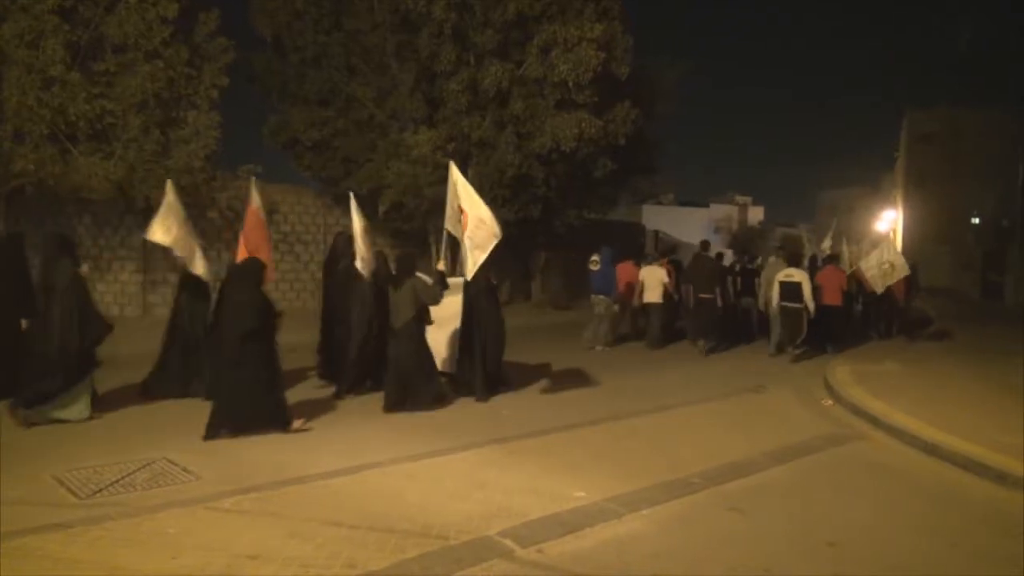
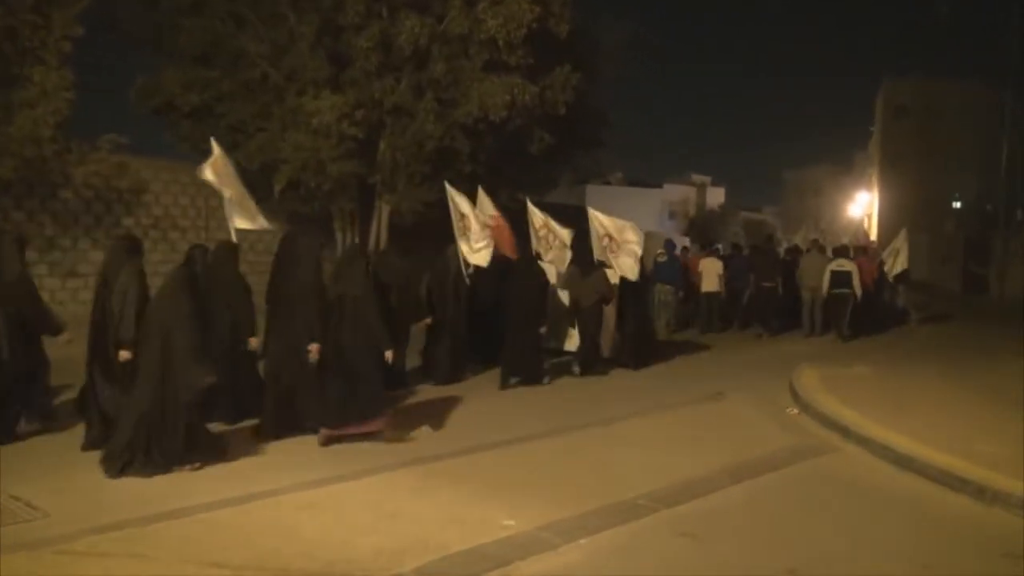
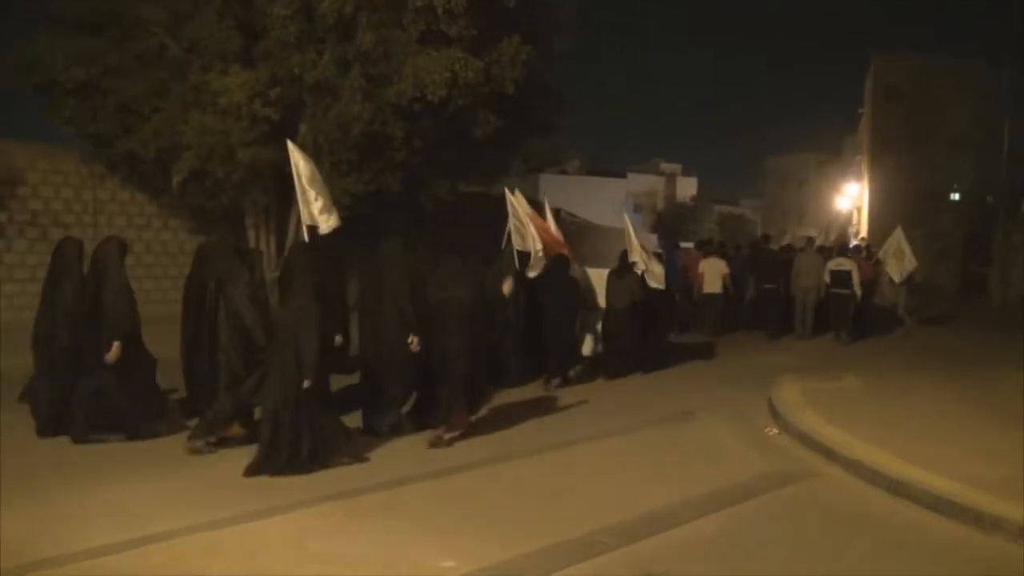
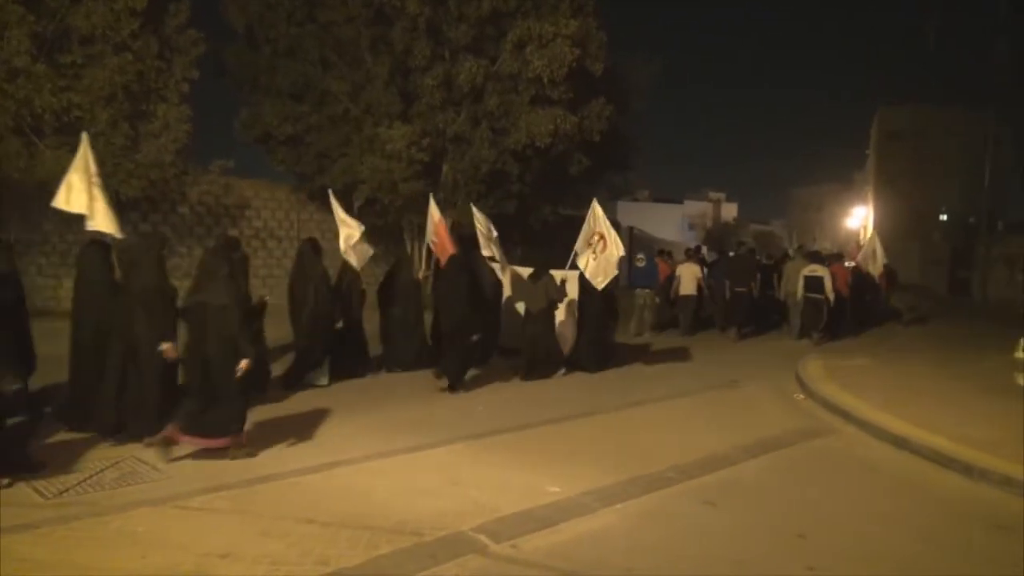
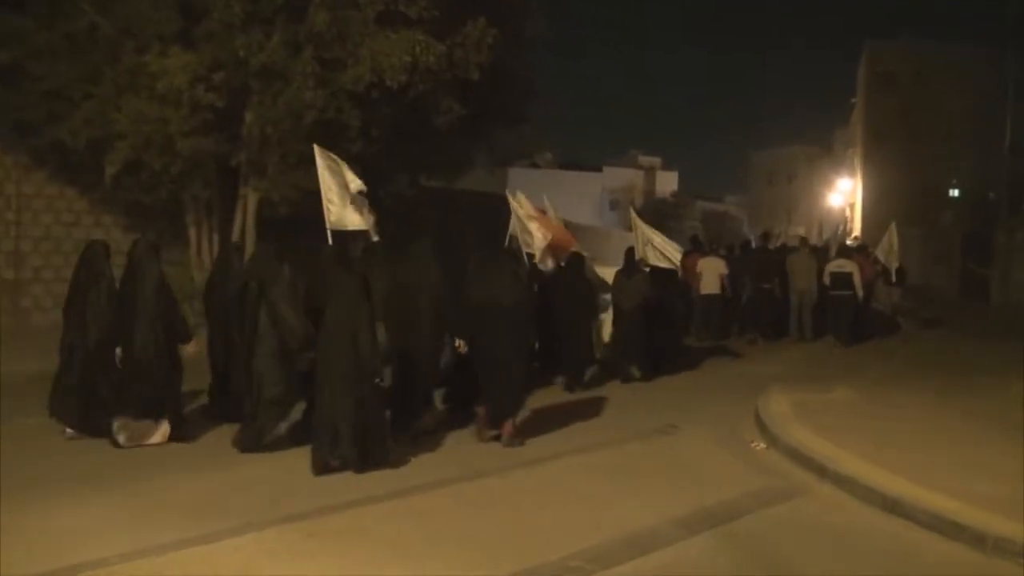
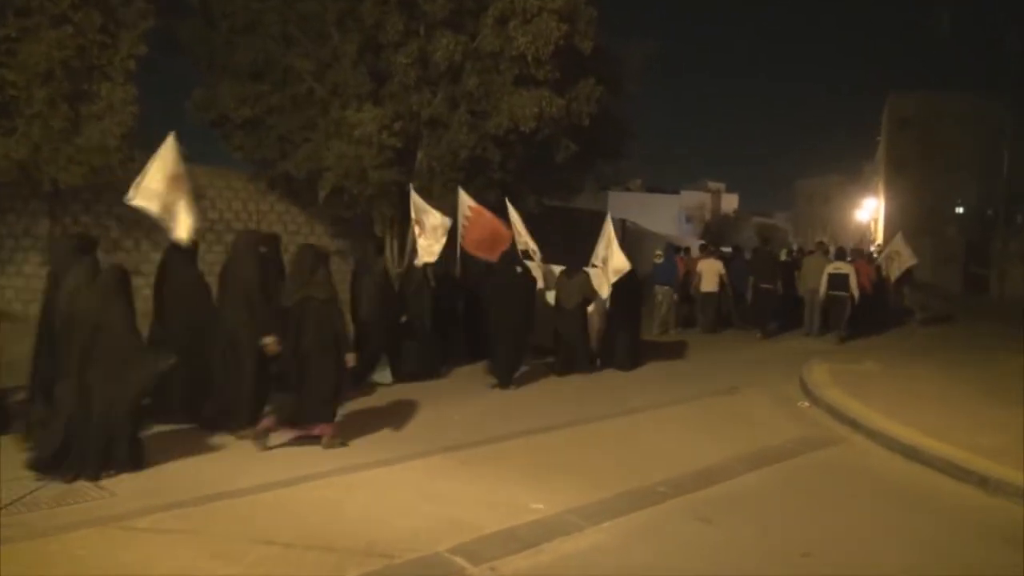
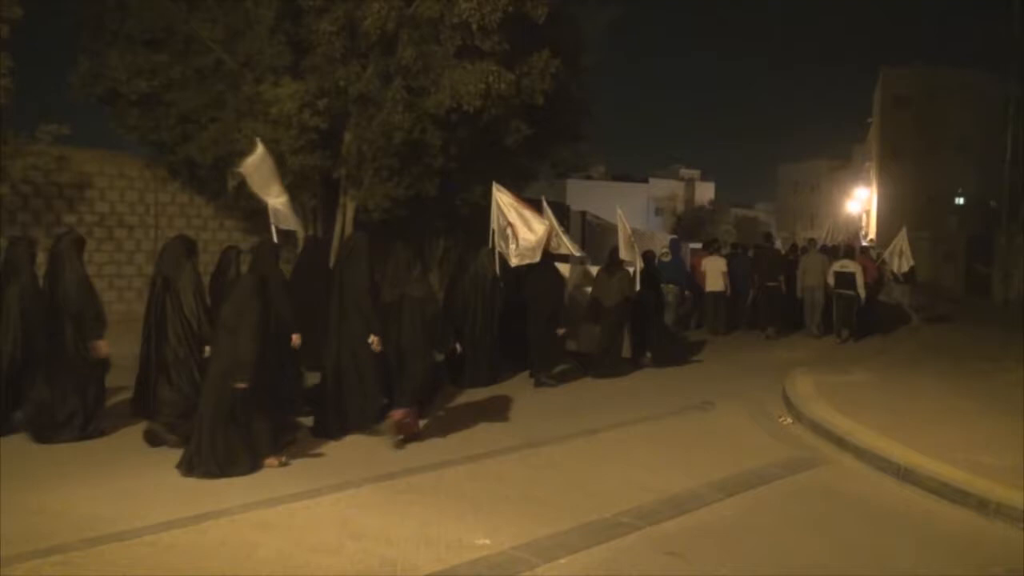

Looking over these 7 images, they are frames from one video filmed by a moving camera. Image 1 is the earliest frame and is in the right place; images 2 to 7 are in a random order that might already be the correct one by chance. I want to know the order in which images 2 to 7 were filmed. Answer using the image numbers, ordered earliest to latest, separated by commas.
4, 6, 2, 7, 3, 5
